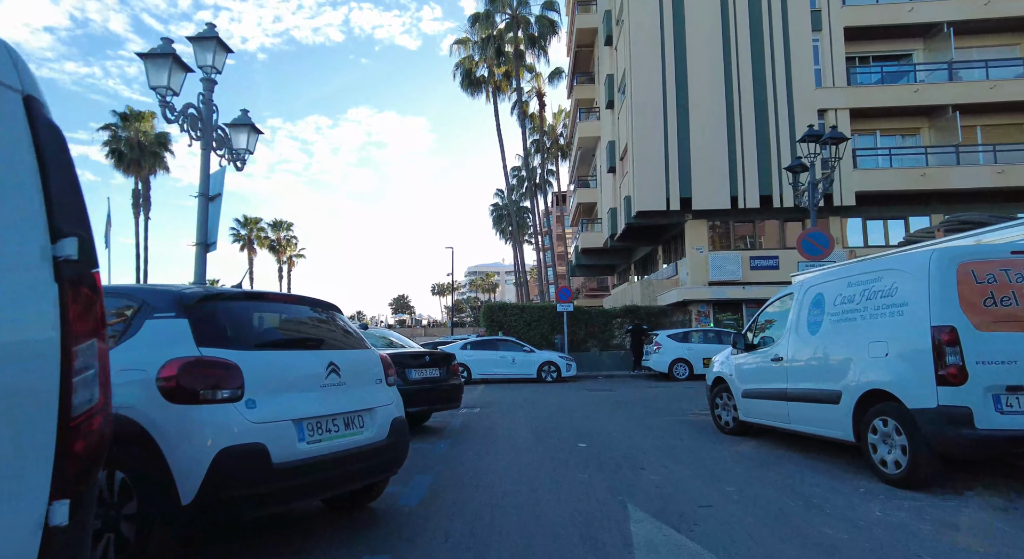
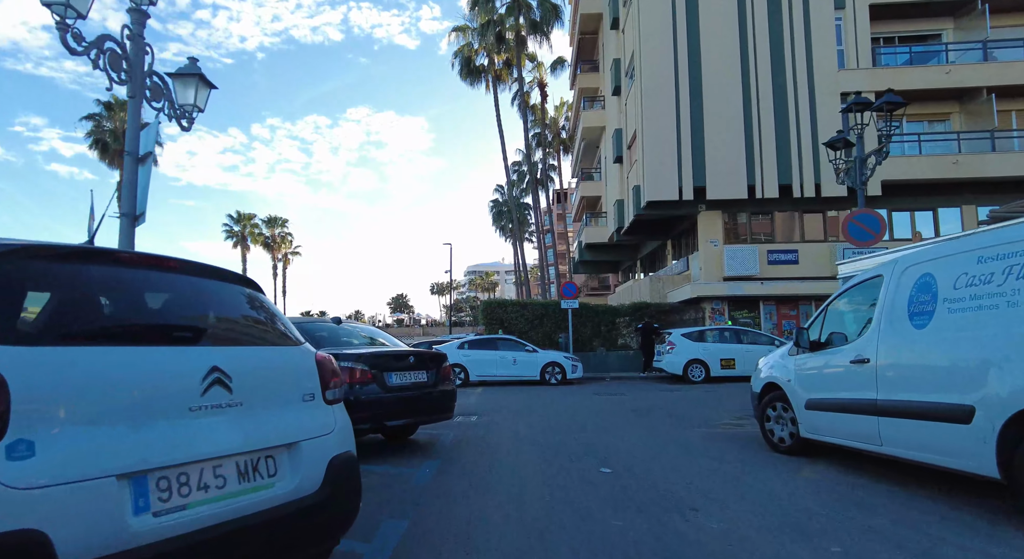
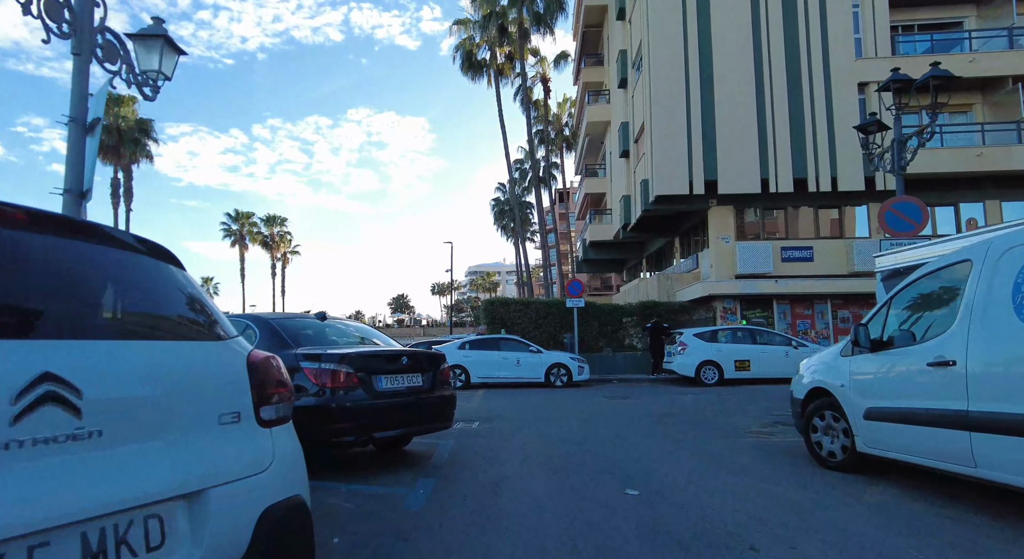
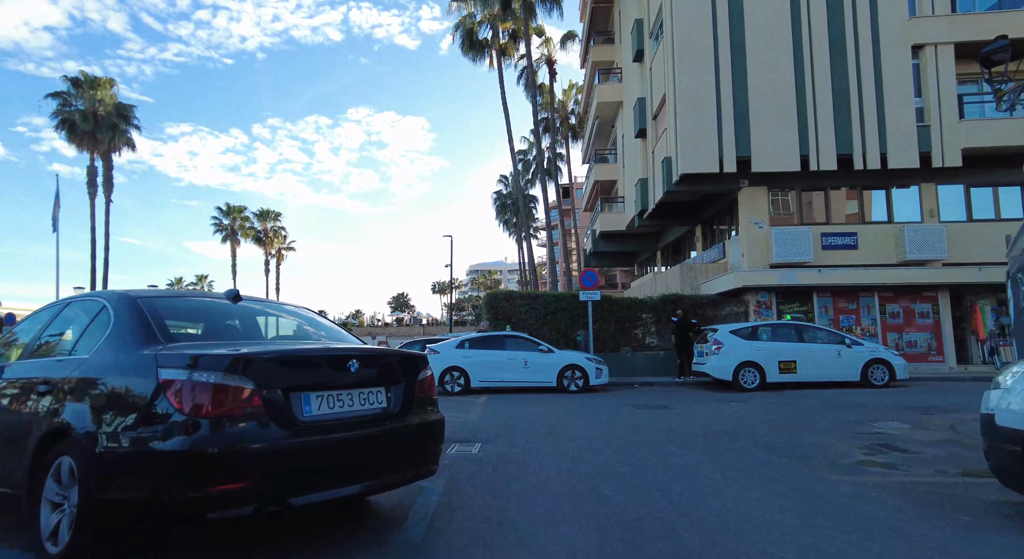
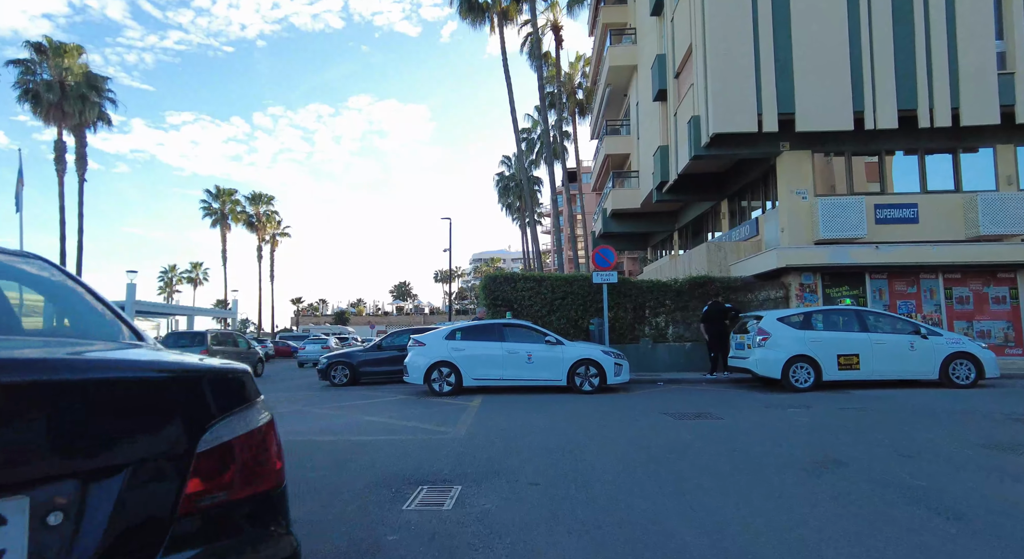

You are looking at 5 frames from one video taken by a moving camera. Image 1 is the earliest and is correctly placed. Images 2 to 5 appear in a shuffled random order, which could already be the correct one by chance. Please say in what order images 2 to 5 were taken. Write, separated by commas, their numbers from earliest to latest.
2, 3, 4, 5
